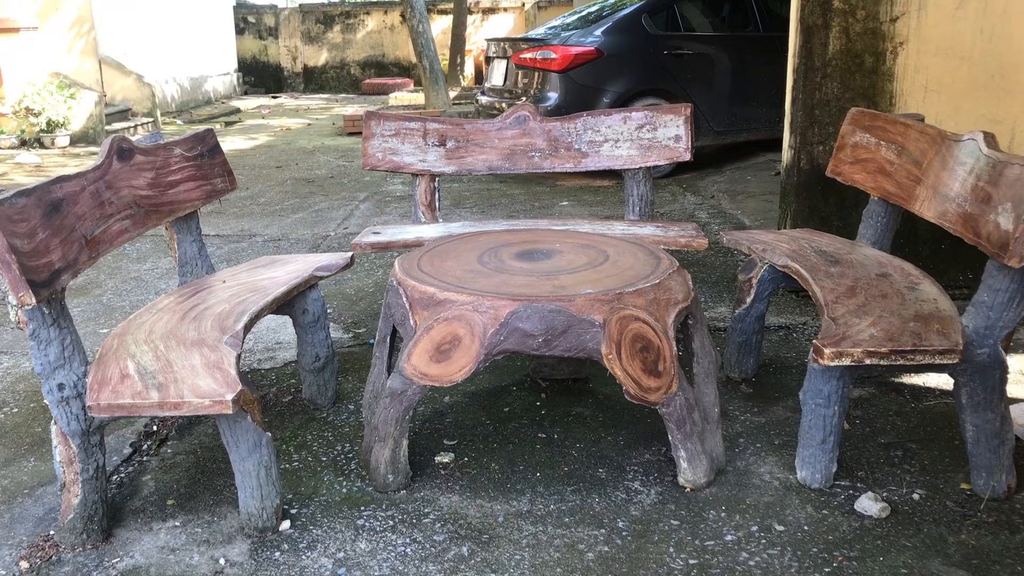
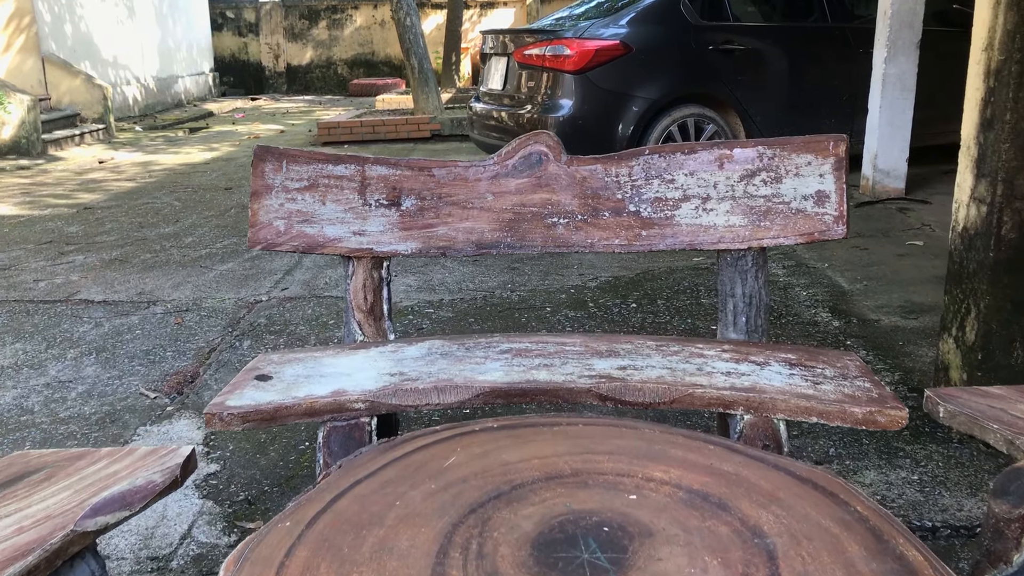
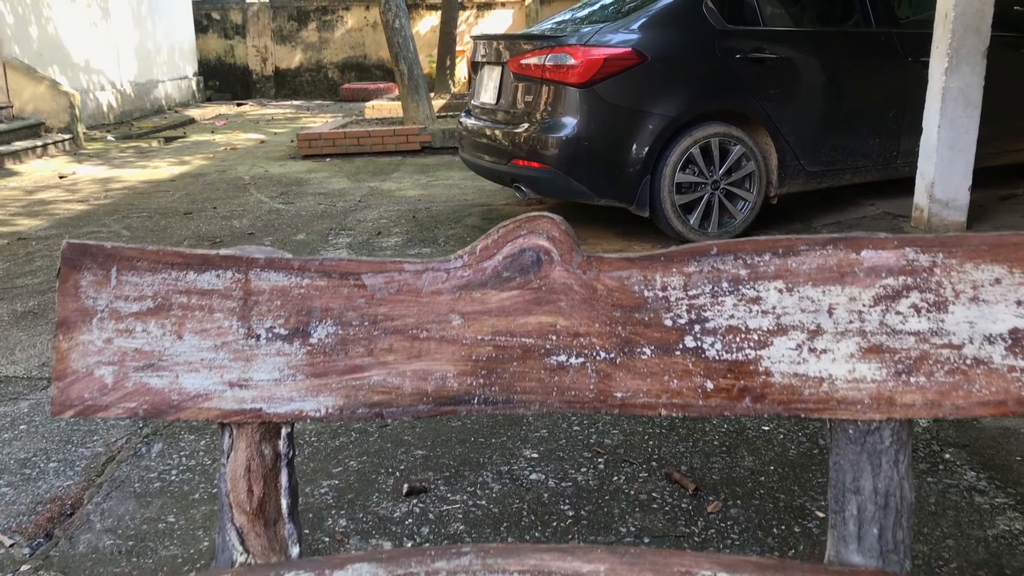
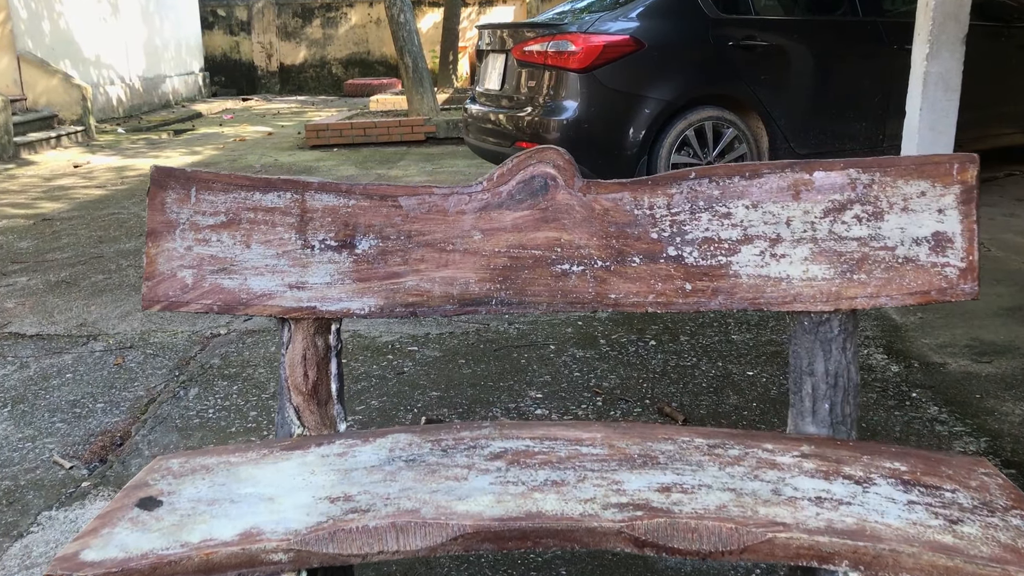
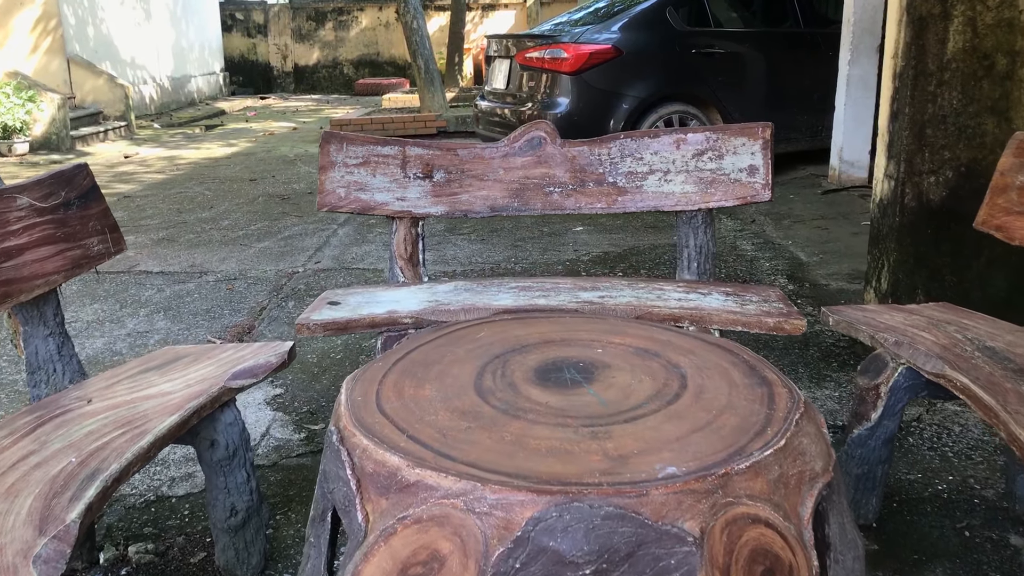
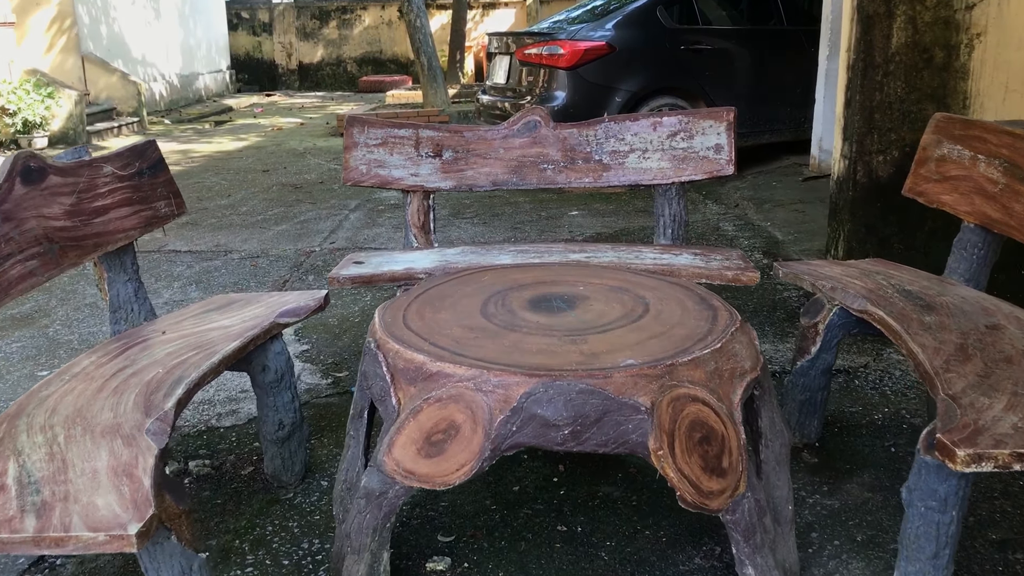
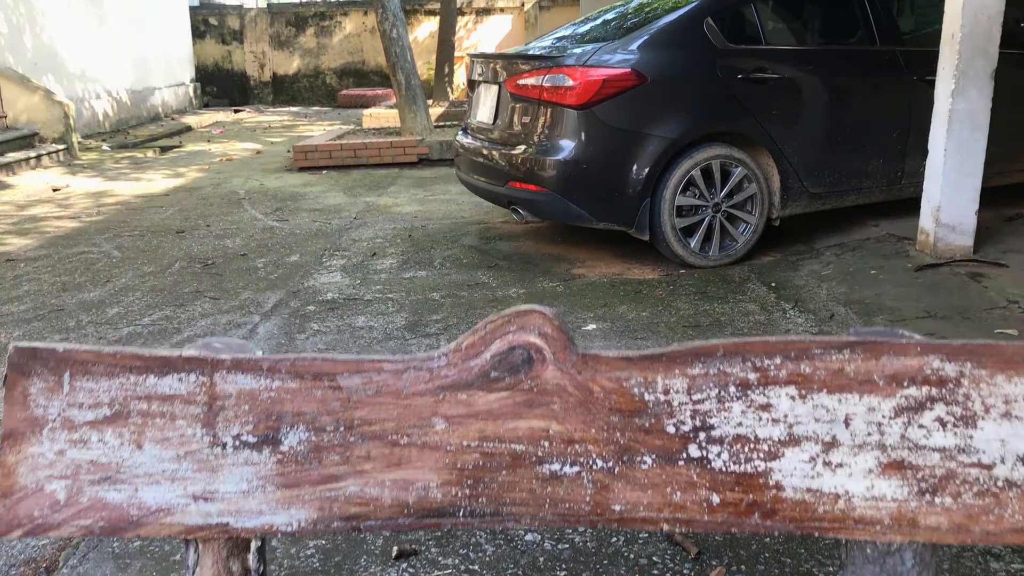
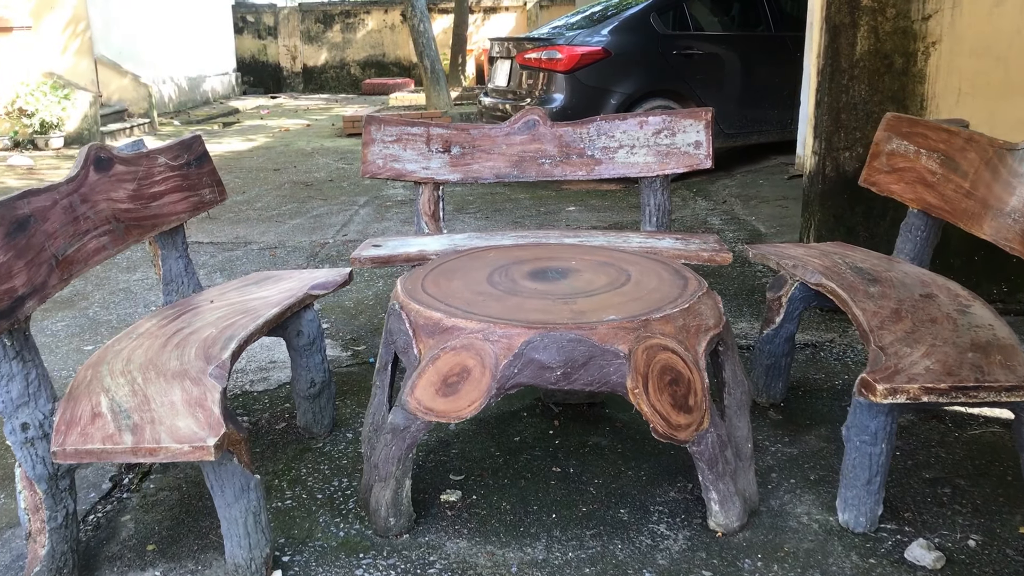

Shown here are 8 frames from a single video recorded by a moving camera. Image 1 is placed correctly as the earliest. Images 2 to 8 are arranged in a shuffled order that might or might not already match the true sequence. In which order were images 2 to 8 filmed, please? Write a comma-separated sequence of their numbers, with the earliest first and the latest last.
8, 6, 5, 2, 4, 3, 7
